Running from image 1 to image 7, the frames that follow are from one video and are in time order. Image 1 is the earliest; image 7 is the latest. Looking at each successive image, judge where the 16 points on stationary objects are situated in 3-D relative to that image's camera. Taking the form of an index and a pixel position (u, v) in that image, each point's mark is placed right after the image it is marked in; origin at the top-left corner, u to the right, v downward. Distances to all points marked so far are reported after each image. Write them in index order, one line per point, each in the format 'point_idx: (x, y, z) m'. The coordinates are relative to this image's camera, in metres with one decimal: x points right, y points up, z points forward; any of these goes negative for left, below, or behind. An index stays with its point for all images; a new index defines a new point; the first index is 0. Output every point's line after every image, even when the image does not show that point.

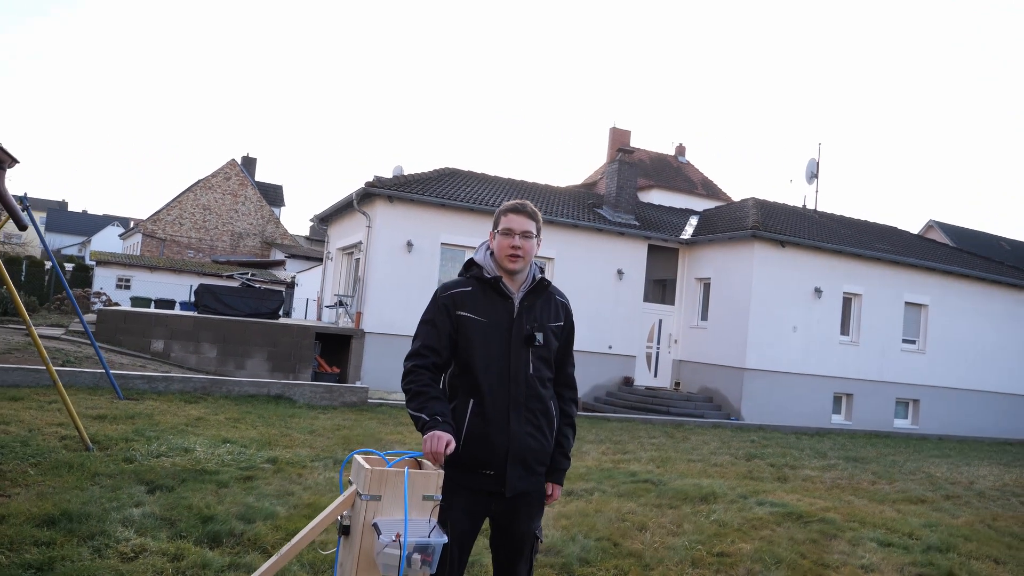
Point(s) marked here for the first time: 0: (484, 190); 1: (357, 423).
0: (-0.5, +1.8, +14.9) m
1: (-1.7, -1.5, +8.7) m
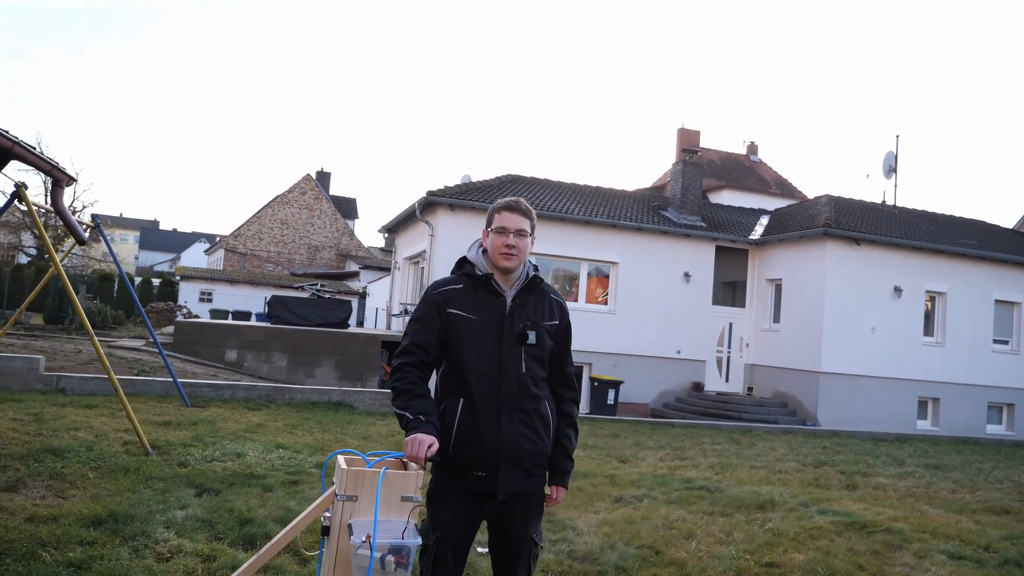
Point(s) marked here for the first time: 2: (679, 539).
0: (+0.6, +1.7, +14.8) m
1: (-1.1, -1.6, +8.8) m
2: (+1.2, -1.8, +5.6) m
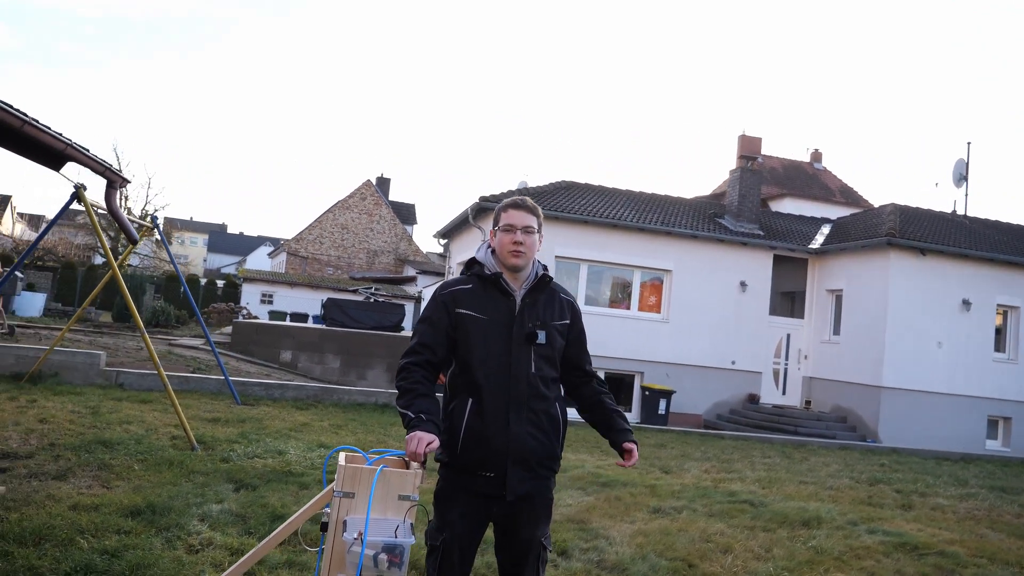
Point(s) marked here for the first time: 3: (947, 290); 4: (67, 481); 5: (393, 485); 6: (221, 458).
0: (+1.6, +1.6, +14.7) m
1: (-0.6, -1.6, +8.8) m
2: (+1.4, -1.8, +5.4) m
3: (+7.1, 0.0, +12.9) m
4: (-3.0, -1.3, +5.3) m
5: (-0.4, -0.6, +2.4) m
6: (-2.3, -1.4, +6.3) m
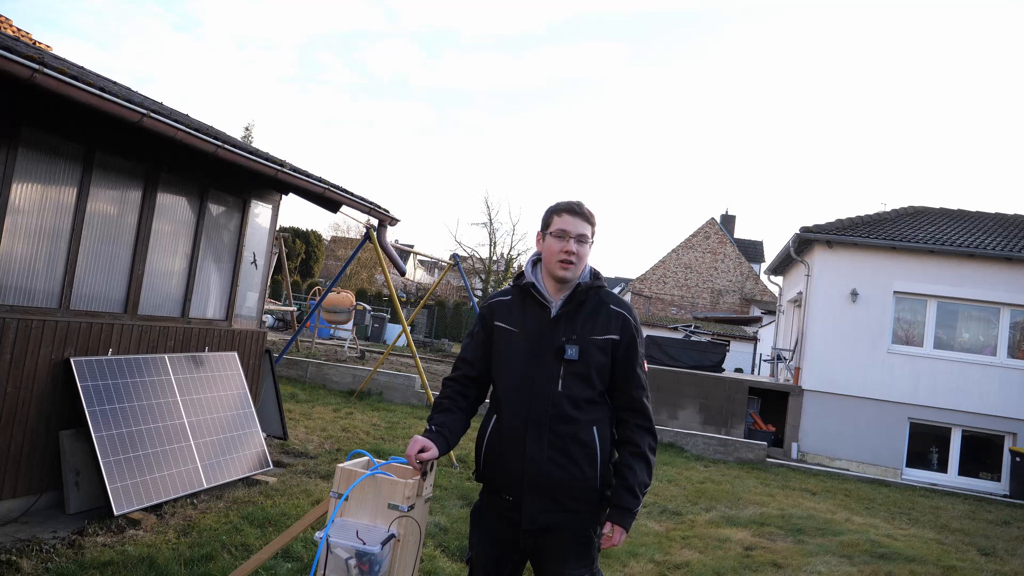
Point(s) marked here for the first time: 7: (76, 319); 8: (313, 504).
0: (+7.1, +0.9, +12.5) m
1: (+2.3, -2.0, +8.1) m
2: (+2.5, -2.0, +4.2) m
3: (+11.1, -0.5, +8.4) m
4: (-1.4, -1.5, +6.1) m
5: (-0.4, -0.6, +2.4) m
6: (-0.4, -1.6, +6.7) m
7: (-2.6, -0.2, +4.7) m
8: (-1.4, -1.5, +5.4) m
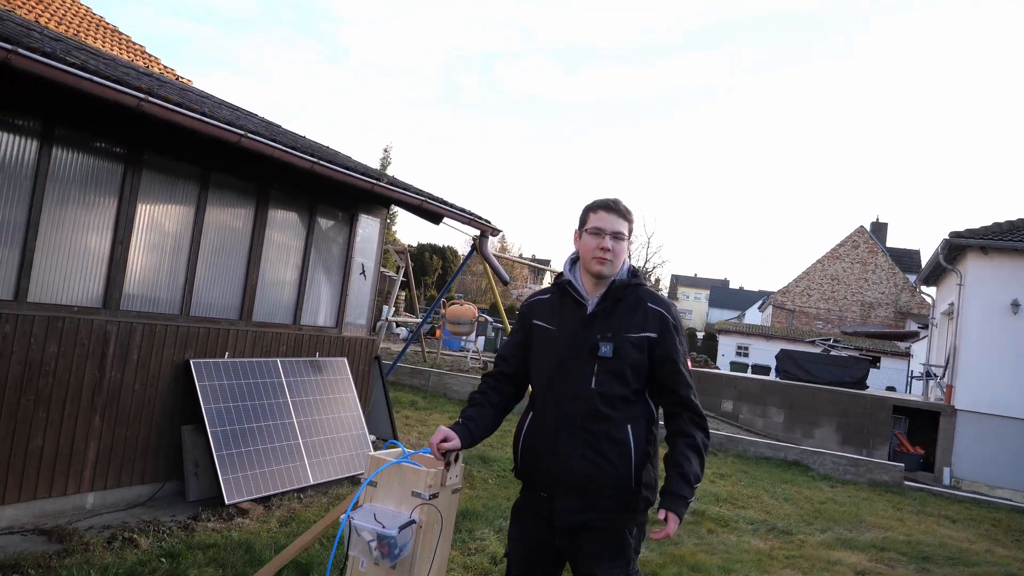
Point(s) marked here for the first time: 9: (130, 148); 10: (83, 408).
0: (+8.8, +0.8, +11.1) m
1: (+3.3, -2.0, +7.6) m
2: (+2.9, -2.0, +3.7) m
3: (+12.0, -0.6, +6.2) m
4: (-0.6, -1.5, +6.3) m
5: (-0.3, -0.6, +2.5) m
6: (+0.5, -1.7, +6.7) m
7: (-2.1, -0.2, +5.2) m
8: (-0.7, -1.5, +5.6) m
9: (-2.3, +0.8, +4.7) m
10: (-2.4, -0.7, +4.5) m
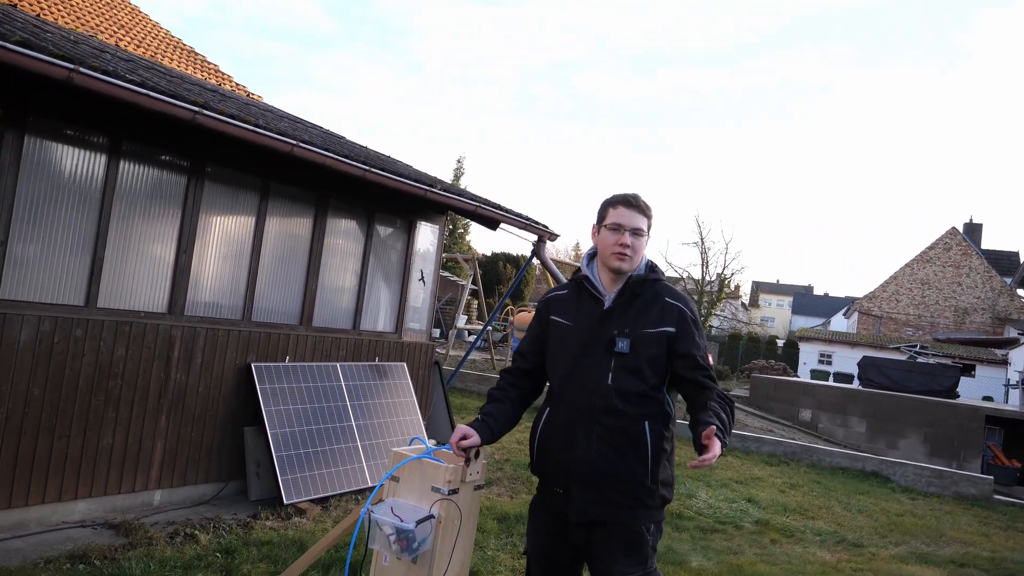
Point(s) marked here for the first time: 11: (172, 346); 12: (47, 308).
0: (+9.7, +0.8, +10.2) m
1: (+3.9, -2.1, +7.2) m
2: (+3.1, -2.0, +3.4) m
3: (+12.4, -0.5, +5.0) m
4: (-0.2, -1.6, +6.3) m
5: (-0.3, -0.6, +2.5) m
6: (+1.0, -1.7, +6.6) m
7: (-1.8, -0.3, +5.4) m
8: (-0.3, -1.6, +5.6) m
9: (-2.0, +0.8, +4.9) m
10: (-2.2, -0.7, +4.7) m
11: (-2.1, -0.4, +4.8) m
12: (-2.5, -0.1, +4.2) m
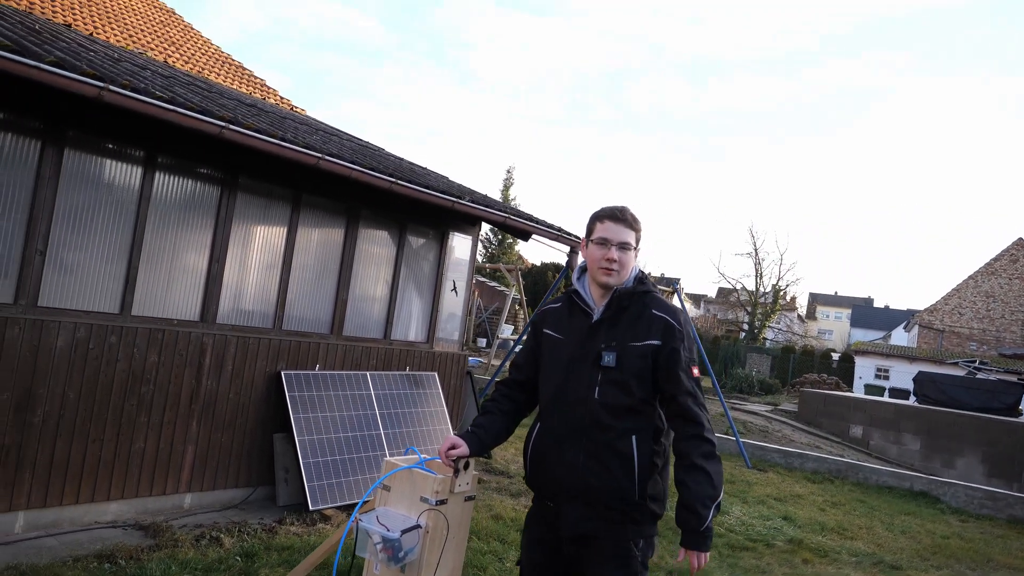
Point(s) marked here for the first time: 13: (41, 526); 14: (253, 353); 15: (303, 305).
0: (+10.2, +0.6, +9.5) m
1: (+4.2, -2.2, +6.9) m
2: (+3.1, -2.0, +3.1) m
3: (+12.5, -0.6, +4.1) m
4: (0.0, -1.7, +6.3) m
5: (-0.3, -0.6, +2.5) m
6: (+1.2, -1.8, +6.5) m
7: (-1.6, -0.3, +5.5) m
8: (-0.2, -1.6, +5.7) m
9: (-1.8, +0.7, +5.0) m
10: (-2.0, -0.8, +4.9) m
11: (-1.9, -0.4, +5.0) m
12: (-2.4, -0.2, +4.4) m
13: (-2.5, -1.3, +4.2) m
14: (-1.7, -0.4, +5.3) m
15: (-1.5, -0.1, +5.7) m
